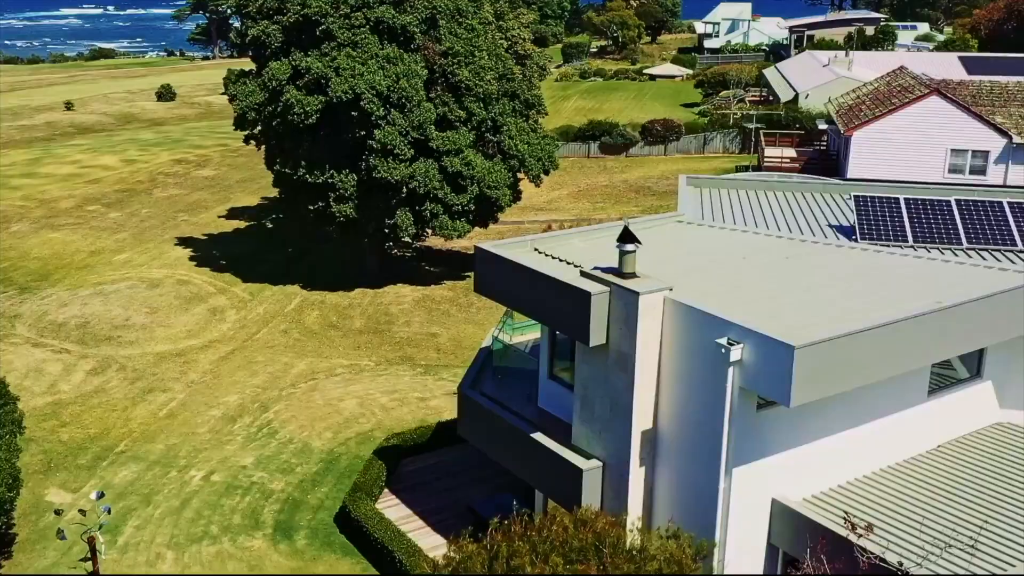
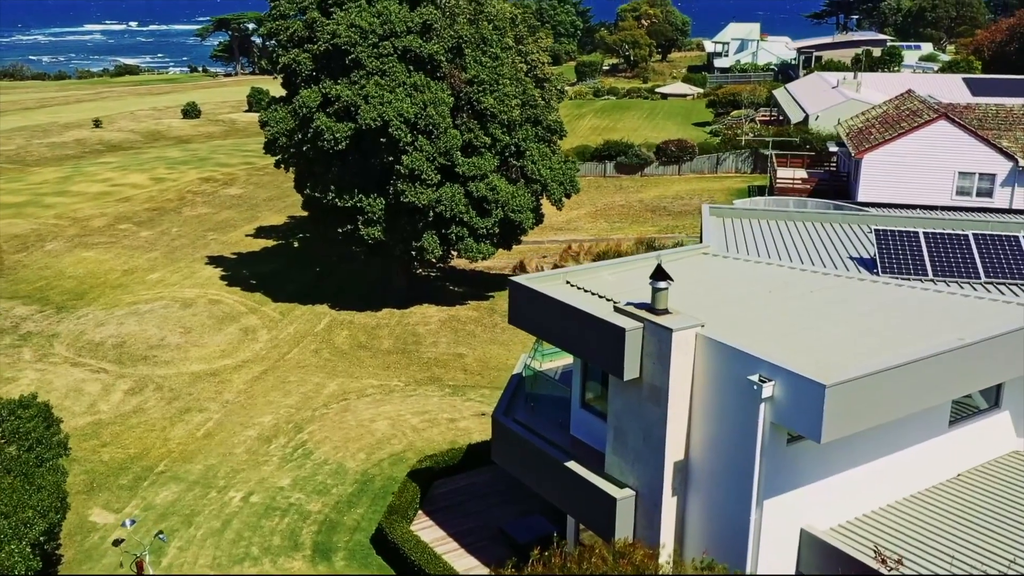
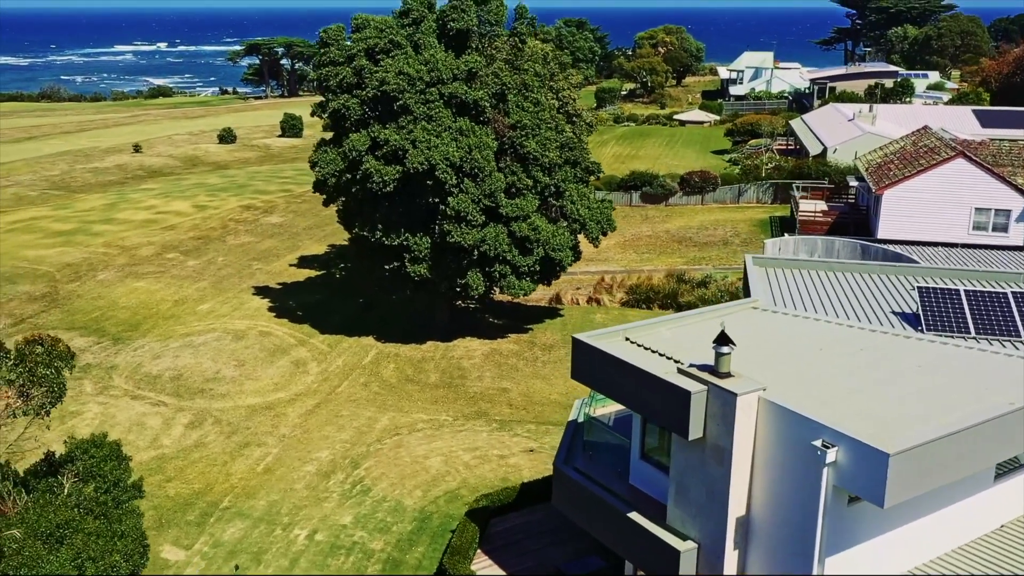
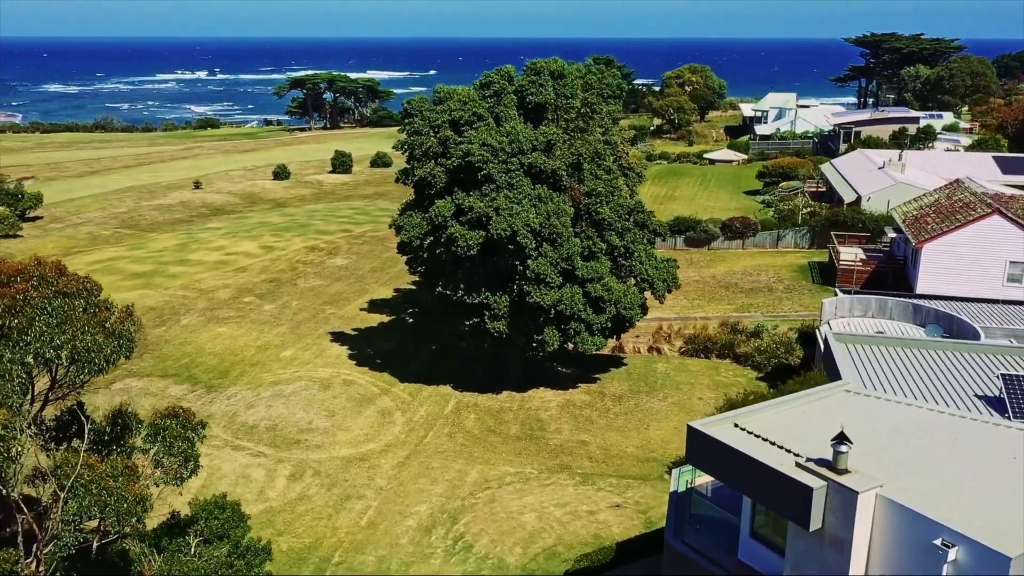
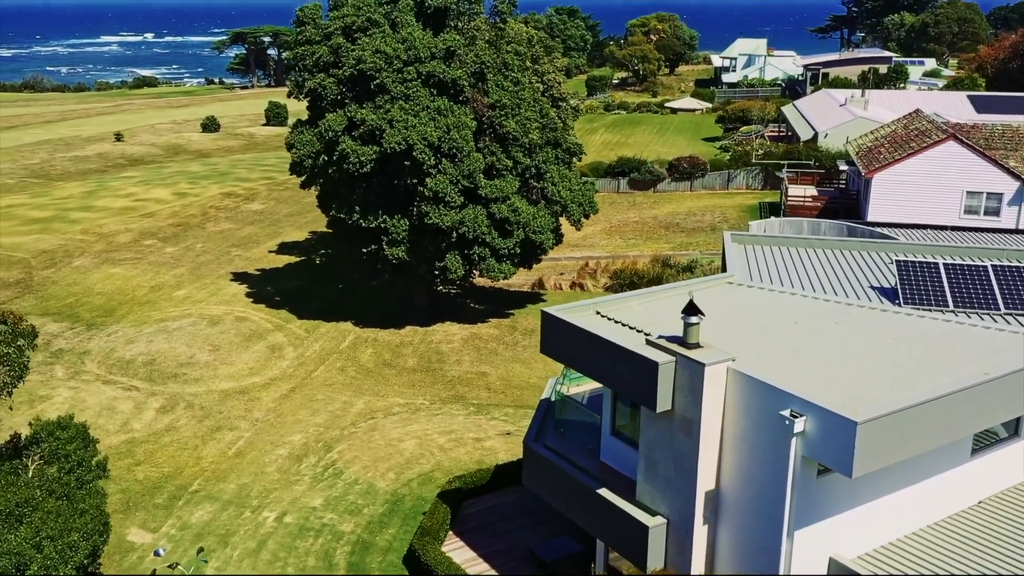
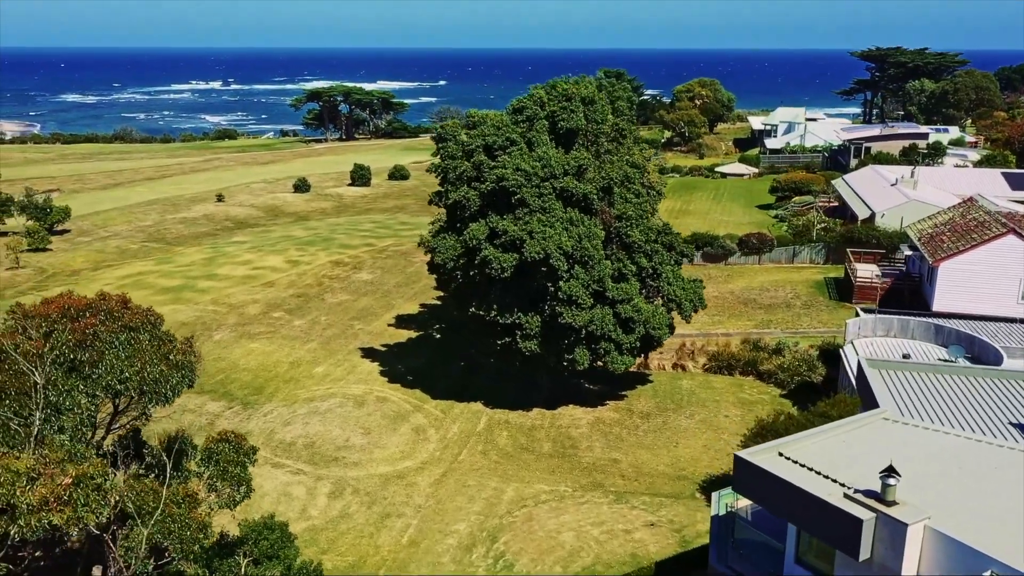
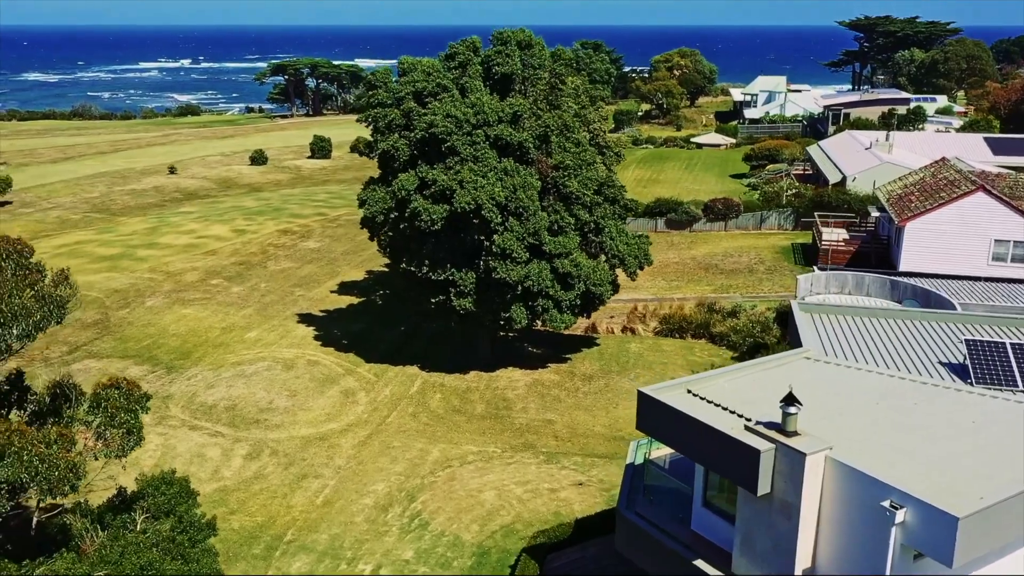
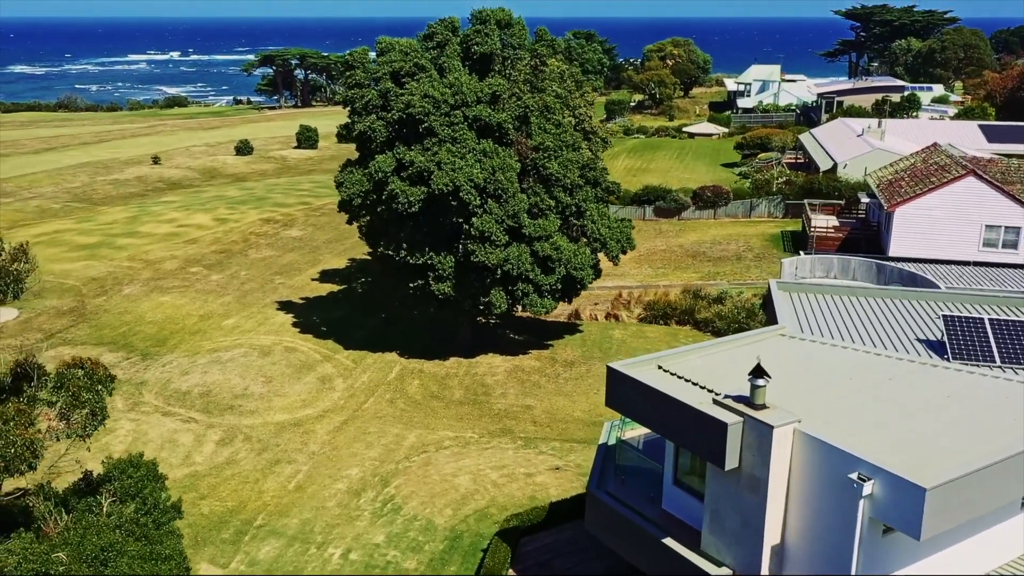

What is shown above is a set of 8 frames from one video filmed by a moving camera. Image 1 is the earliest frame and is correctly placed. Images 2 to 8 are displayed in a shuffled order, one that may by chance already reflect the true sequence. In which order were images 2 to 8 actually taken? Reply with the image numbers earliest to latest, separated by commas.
2, 5, 3, 8, 7, 4, 6
